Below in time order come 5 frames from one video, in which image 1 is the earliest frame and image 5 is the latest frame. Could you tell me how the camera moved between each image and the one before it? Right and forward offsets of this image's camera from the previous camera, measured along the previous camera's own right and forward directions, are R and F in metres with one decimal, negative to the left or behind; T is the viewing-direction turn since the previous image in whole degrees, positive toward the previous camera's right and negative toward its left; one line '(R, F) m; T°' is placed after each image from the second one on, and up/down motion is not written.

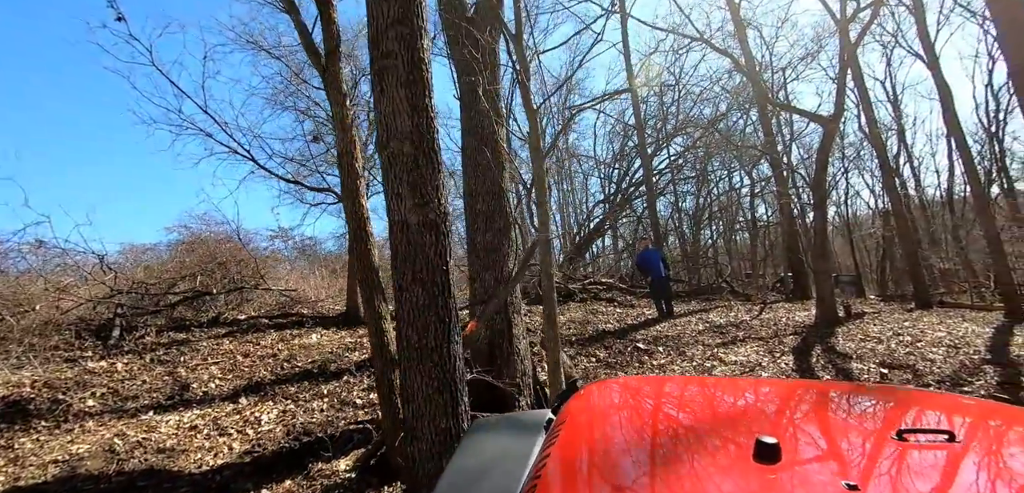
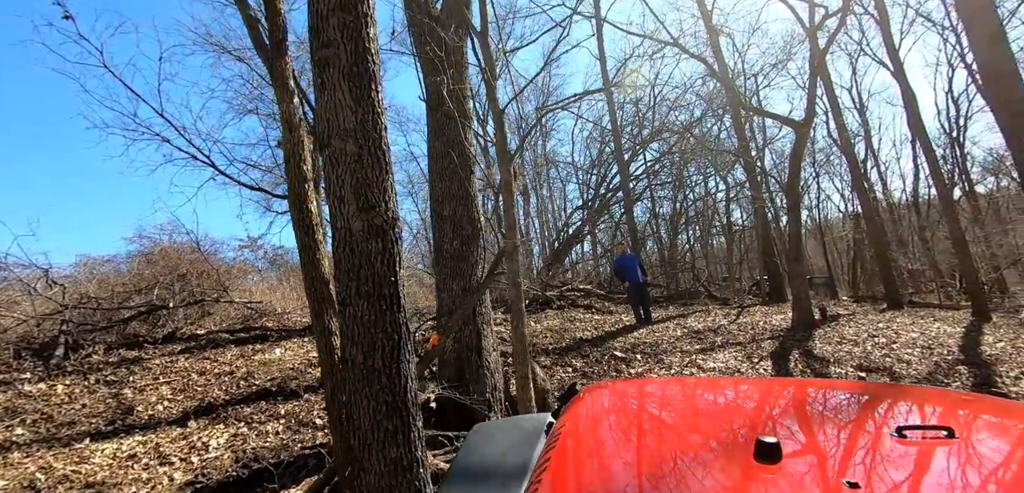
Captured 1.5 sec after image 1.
(+0.1, +0.3) m; +2°
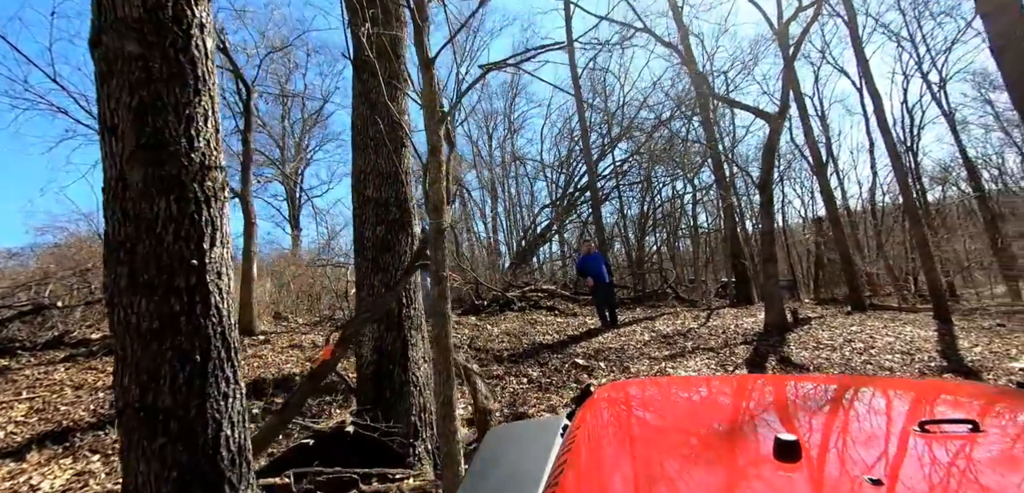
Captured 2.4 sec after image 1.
(+0.3, +0.9) m; +3°
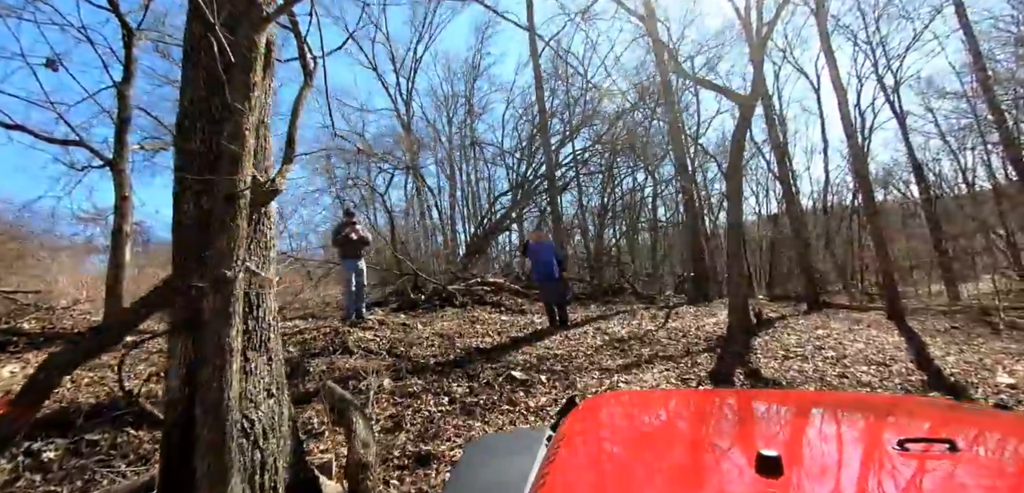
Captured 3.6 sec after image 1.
(+0.4, +1.3) m; +4°
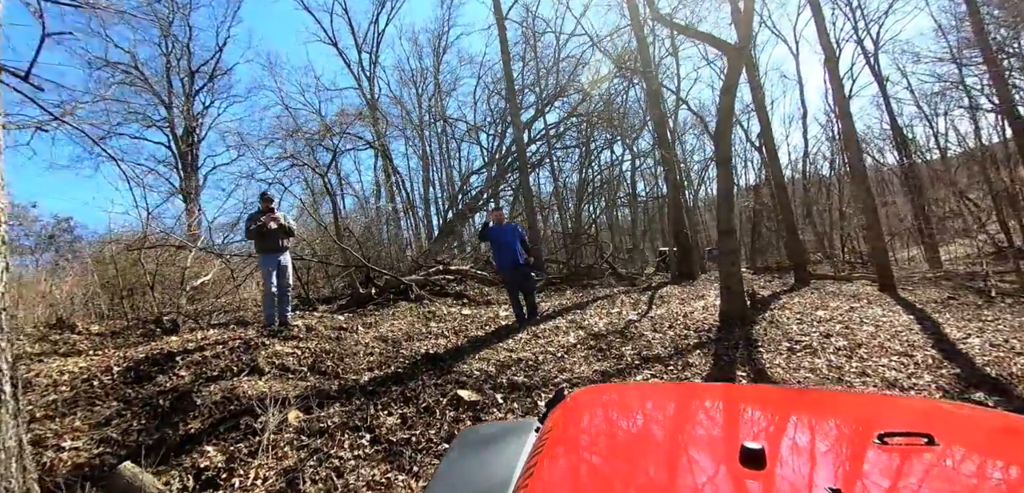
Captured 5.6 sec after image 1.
(+0.4, +1.3) m; +2°
